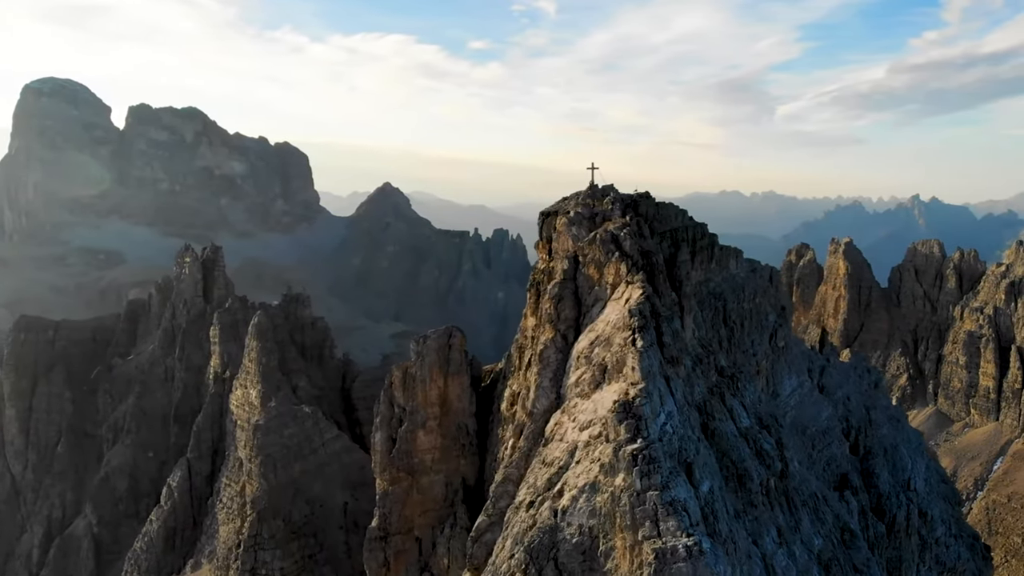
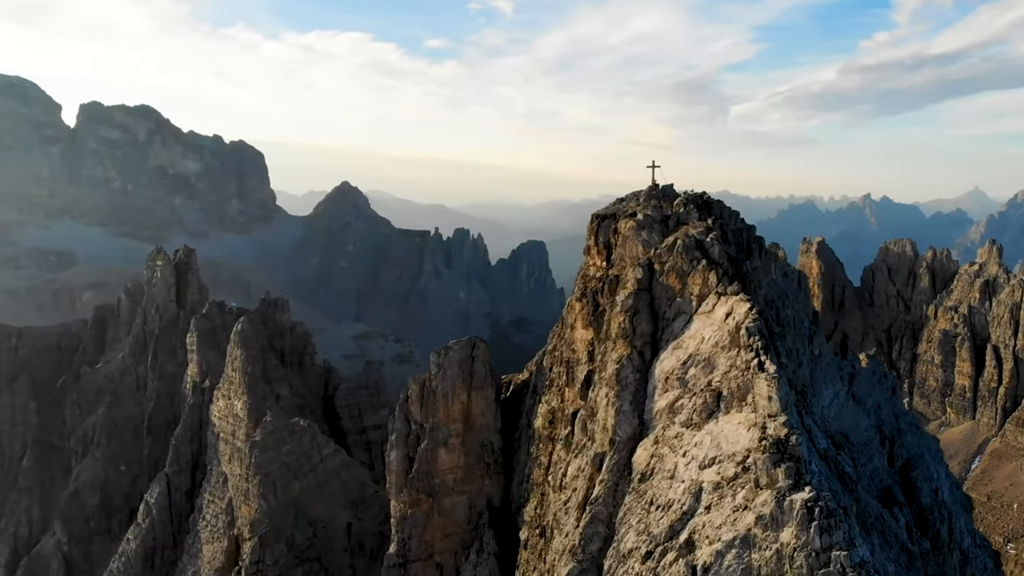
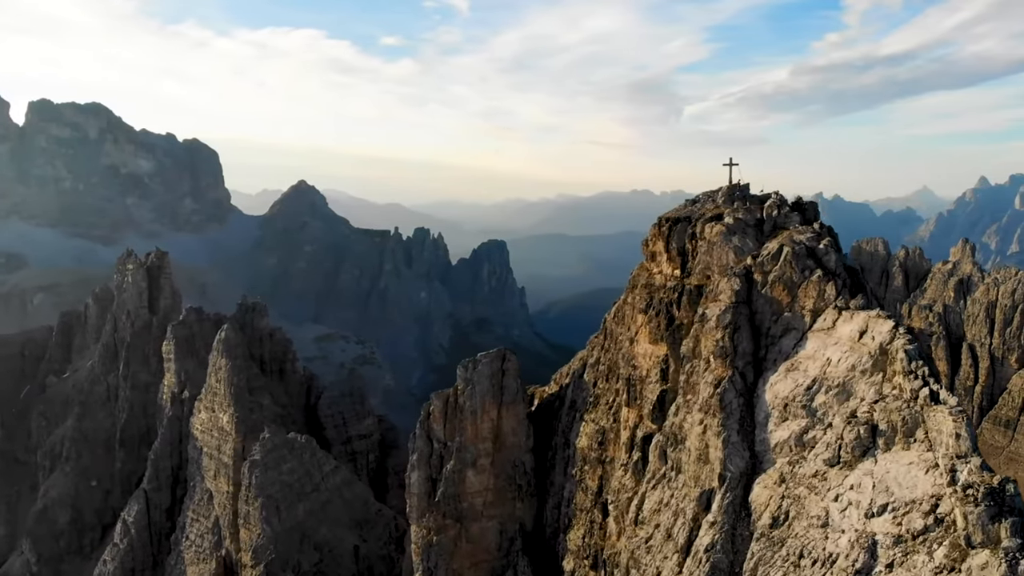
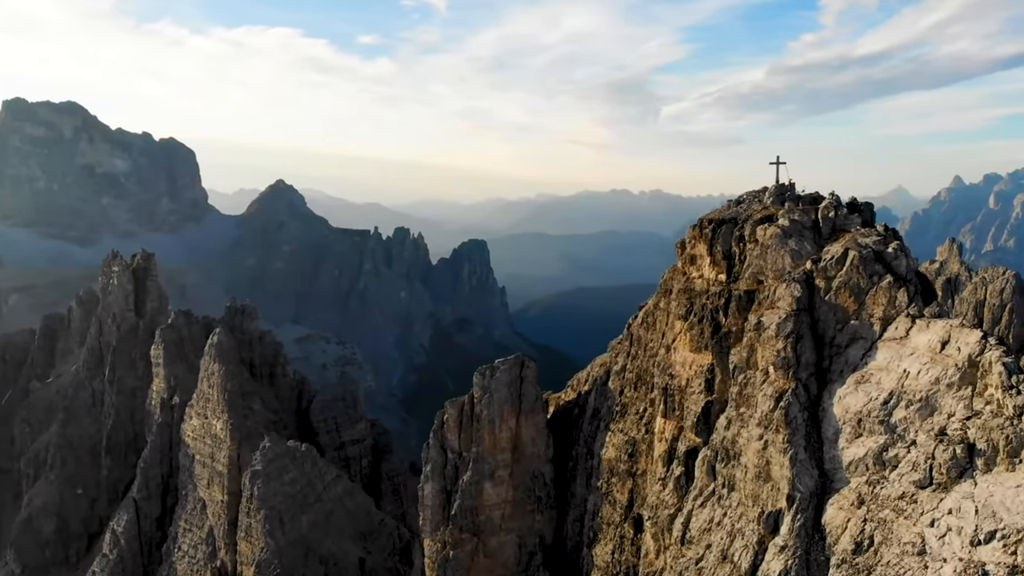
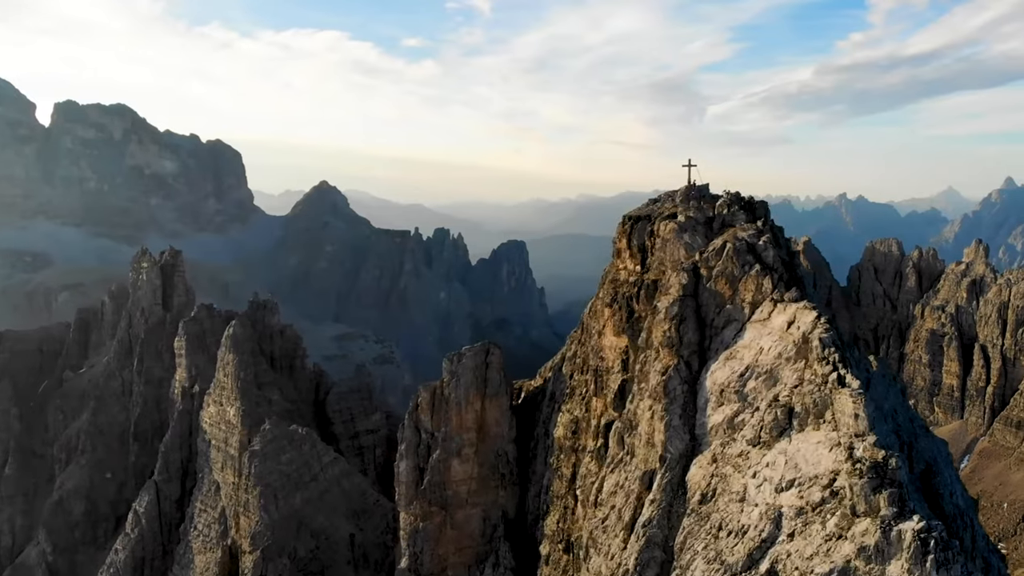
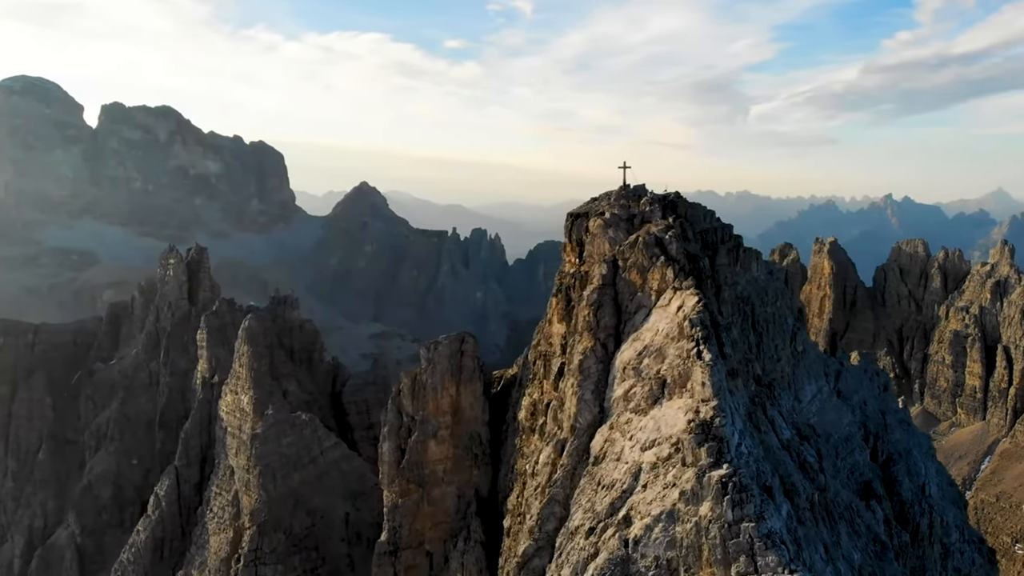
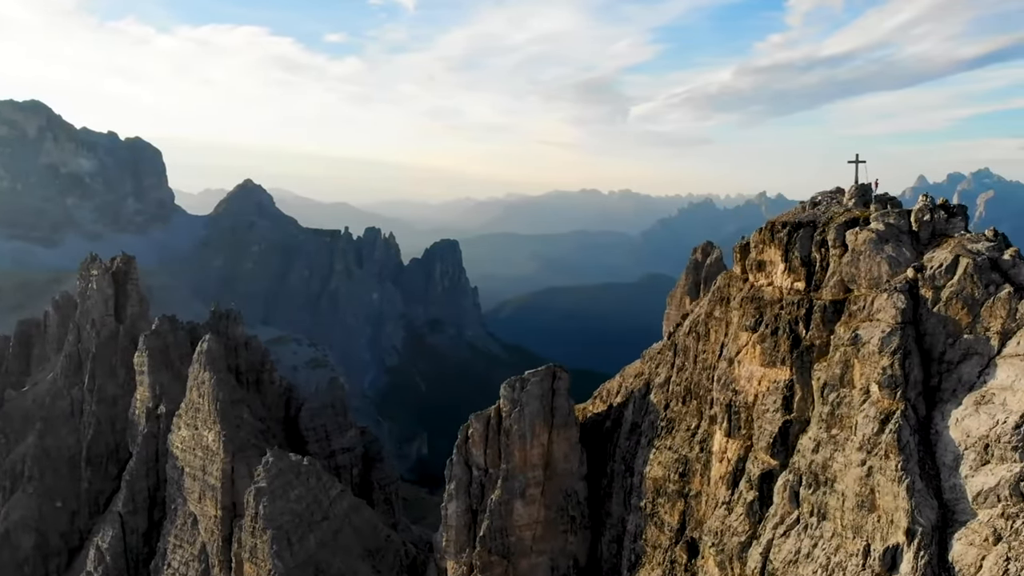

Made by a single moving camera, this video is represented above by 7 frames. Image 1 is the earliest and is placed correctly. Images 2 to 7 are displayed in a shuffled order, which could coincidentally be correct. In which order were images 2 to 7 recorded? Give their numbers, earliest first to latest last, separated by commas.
6, 2, 5, 3, 4, 7
